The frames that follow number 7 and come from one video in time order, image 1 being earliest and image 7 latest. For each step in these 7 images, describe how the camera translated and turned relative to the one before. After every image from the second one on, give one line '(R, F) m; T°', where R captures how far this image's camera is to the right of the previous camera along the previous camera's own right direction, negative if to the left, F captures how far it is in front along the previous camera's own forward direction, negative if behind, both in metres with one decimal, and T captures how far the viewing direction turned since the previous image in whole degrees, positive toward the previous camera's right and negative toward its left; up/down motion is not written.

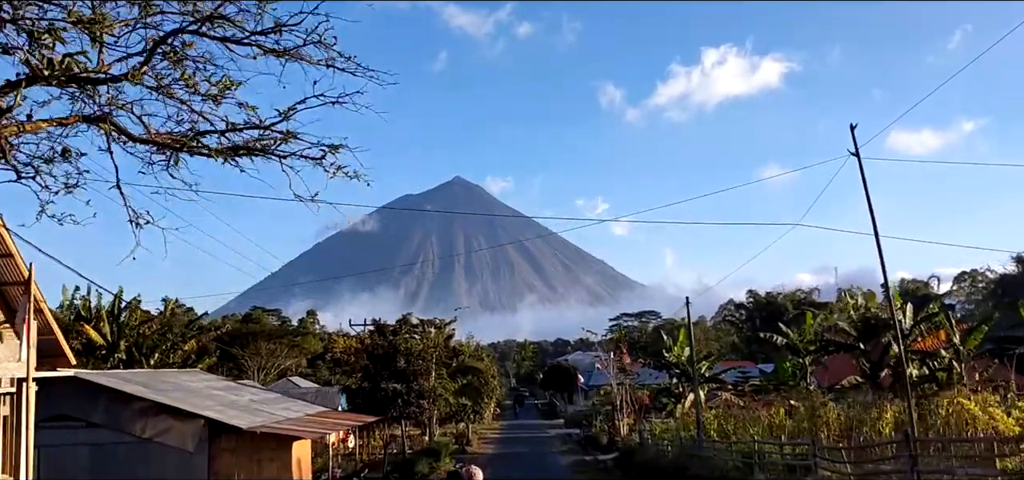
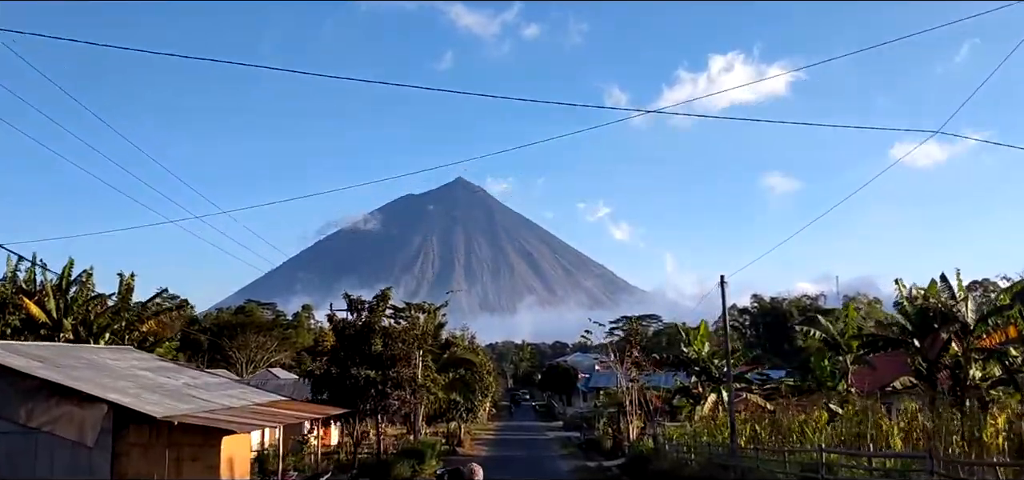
(0.0, +4.0) m; 0°
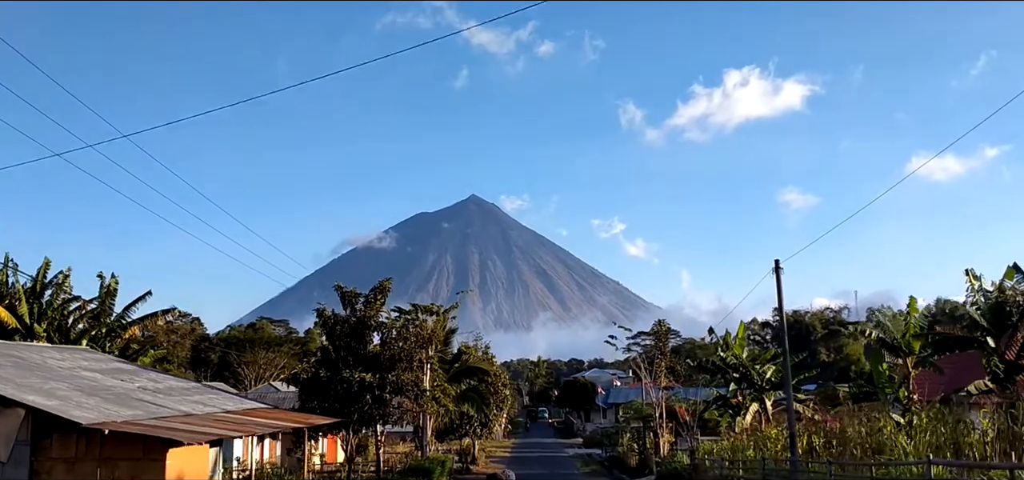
(-0.1, +2.8) m; -1°
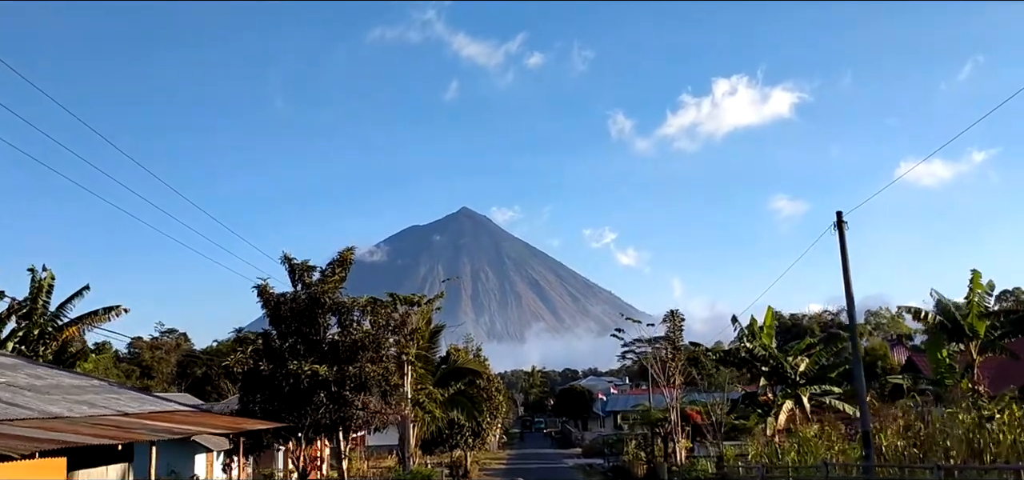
(0.0, +3.5) m; +1°
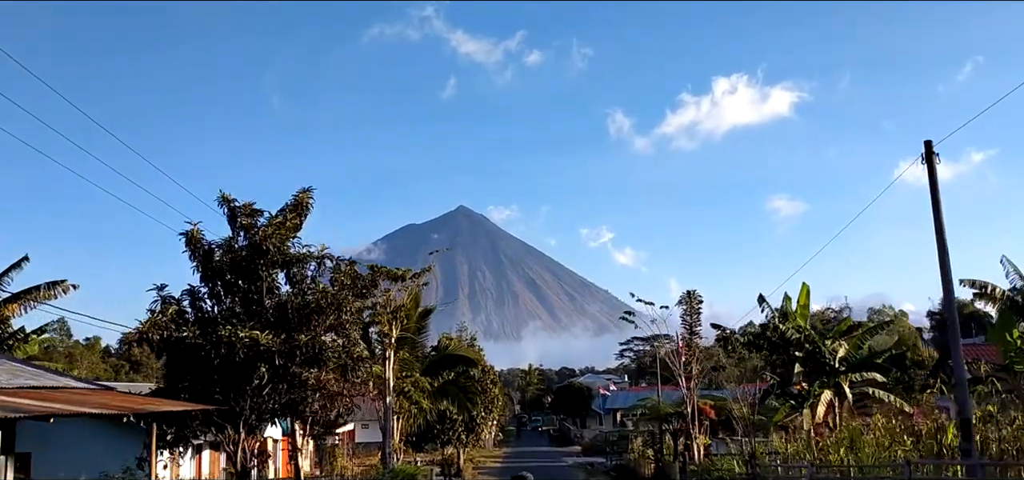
(0.0, +2.9) m; 0°
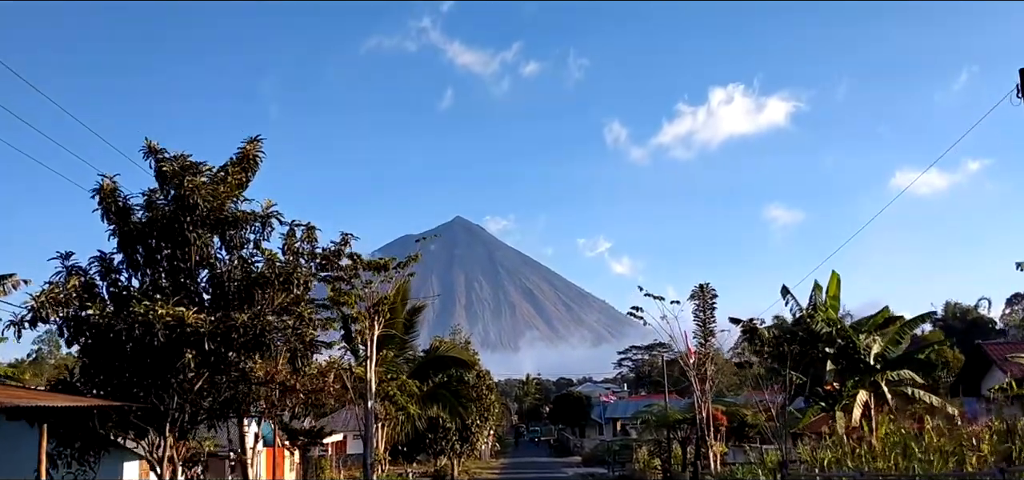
(0.0, +2.1) m; 0°
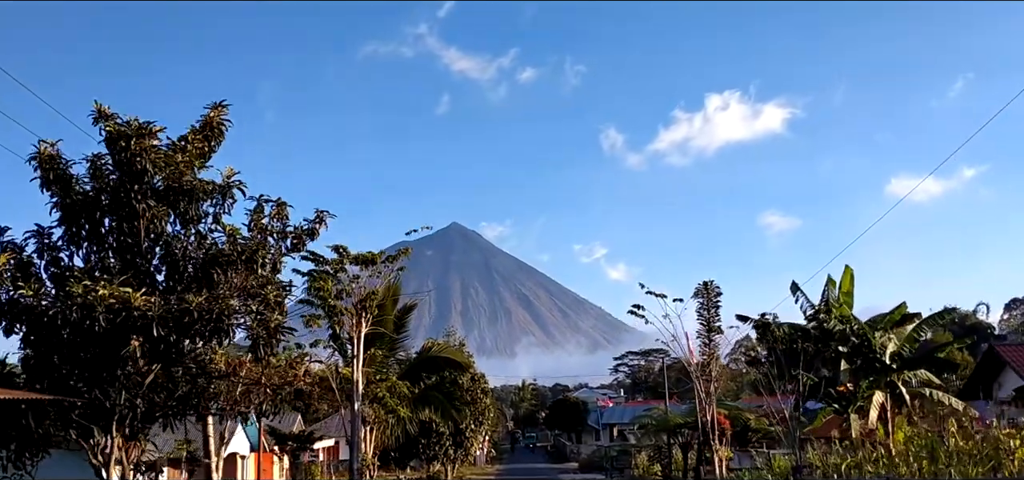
(0.0, +1.0) m; 0°
